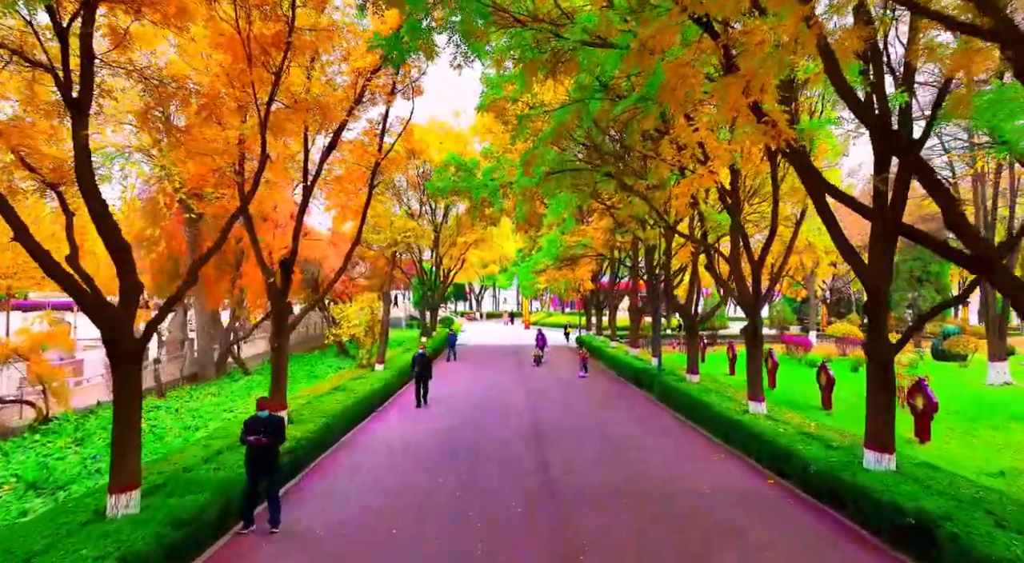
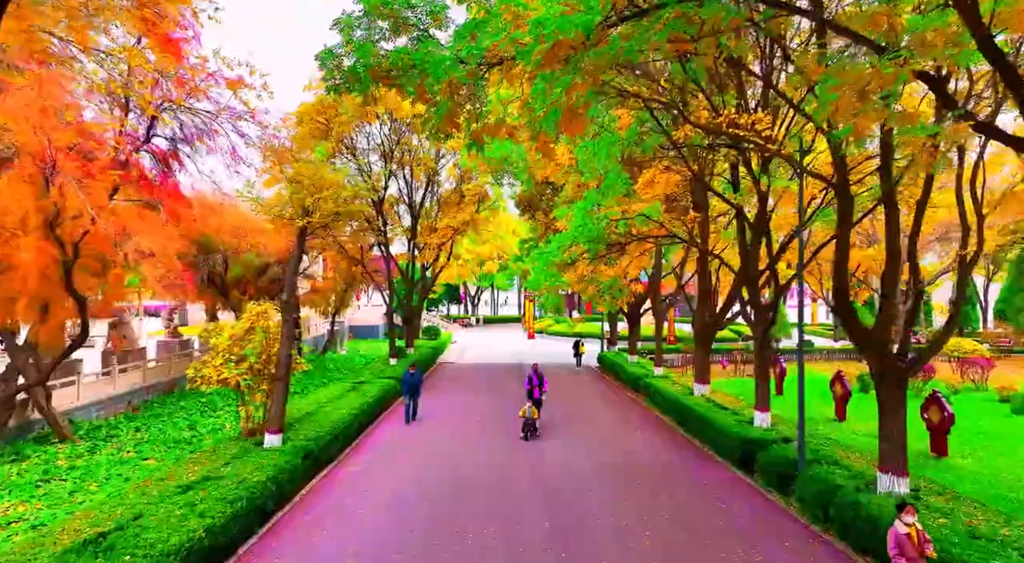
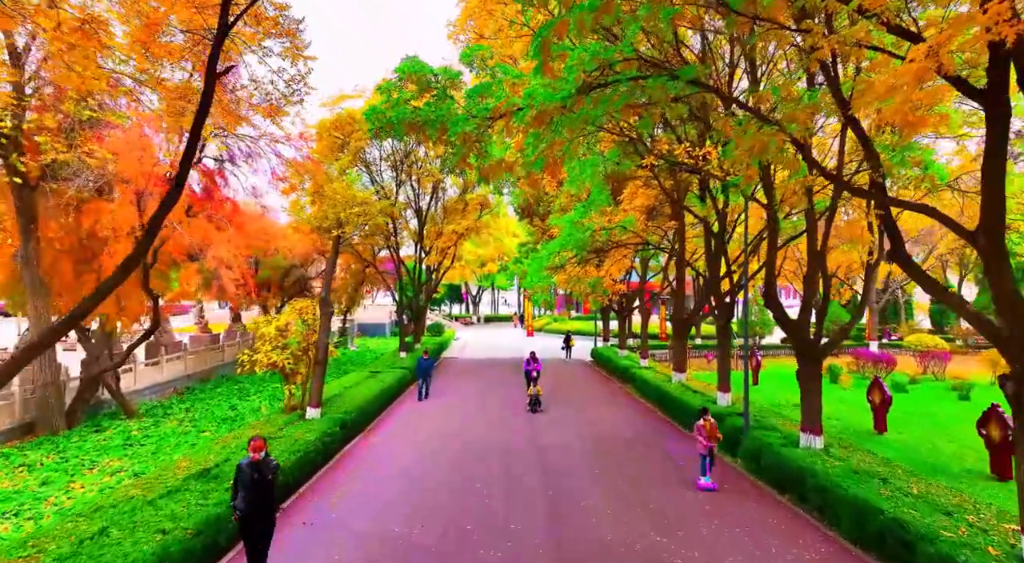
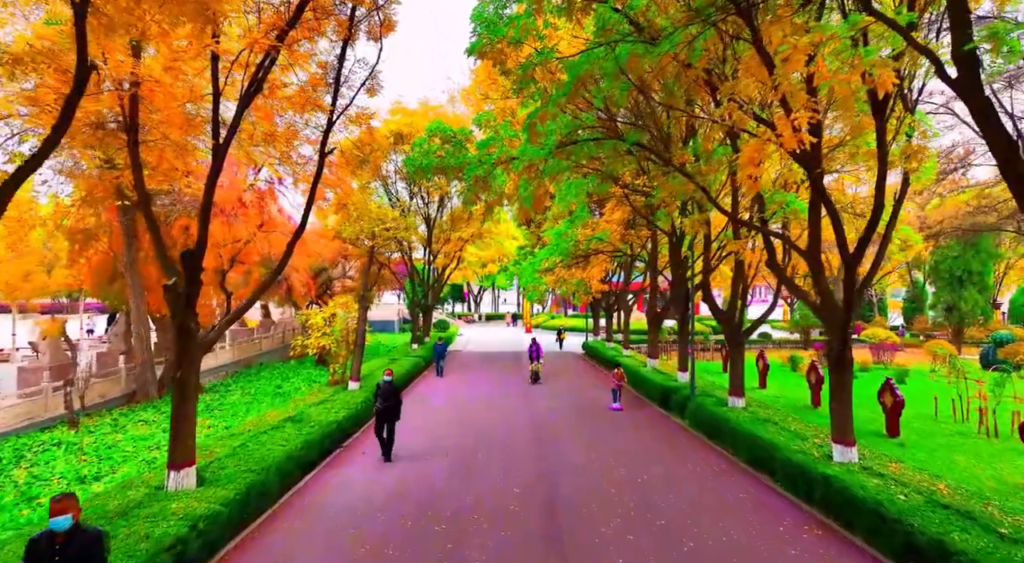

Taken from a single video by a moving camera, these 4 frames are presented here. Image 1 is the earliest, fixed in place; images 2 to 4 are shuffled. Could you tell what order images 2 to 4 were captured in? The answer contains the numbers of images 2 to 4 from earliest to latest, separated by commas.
4, 3, 2
